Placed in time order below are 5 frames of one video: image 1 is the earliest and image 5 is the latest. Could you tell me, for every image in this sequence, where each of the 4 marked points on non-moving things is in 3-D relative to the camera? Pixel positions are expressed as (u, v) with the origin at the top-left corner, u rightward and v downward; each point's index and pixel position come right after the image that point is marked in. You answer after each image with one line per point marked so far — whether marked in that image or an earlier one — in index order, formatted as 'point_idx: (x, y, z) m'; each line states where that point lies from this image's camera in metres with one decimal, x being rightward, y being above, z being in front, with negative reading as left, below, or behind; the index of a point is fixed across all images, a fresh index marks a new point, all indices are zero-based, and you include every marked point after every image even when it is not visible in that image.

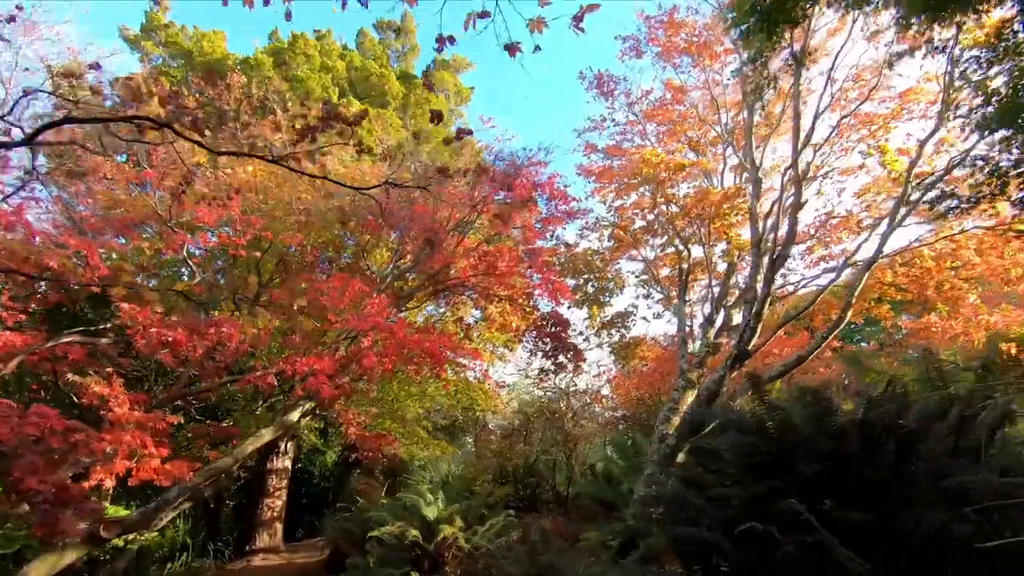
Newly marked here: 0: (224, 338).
0: (-4.0, -0.7, +7.5) m
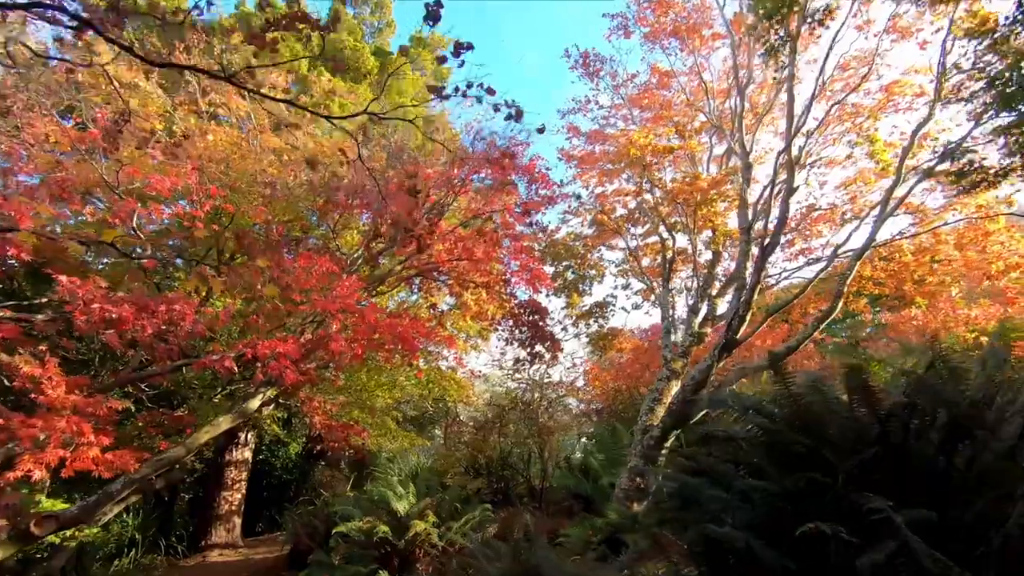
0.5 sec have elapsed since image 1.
0: (-4.3, -0.4, +6.9) m
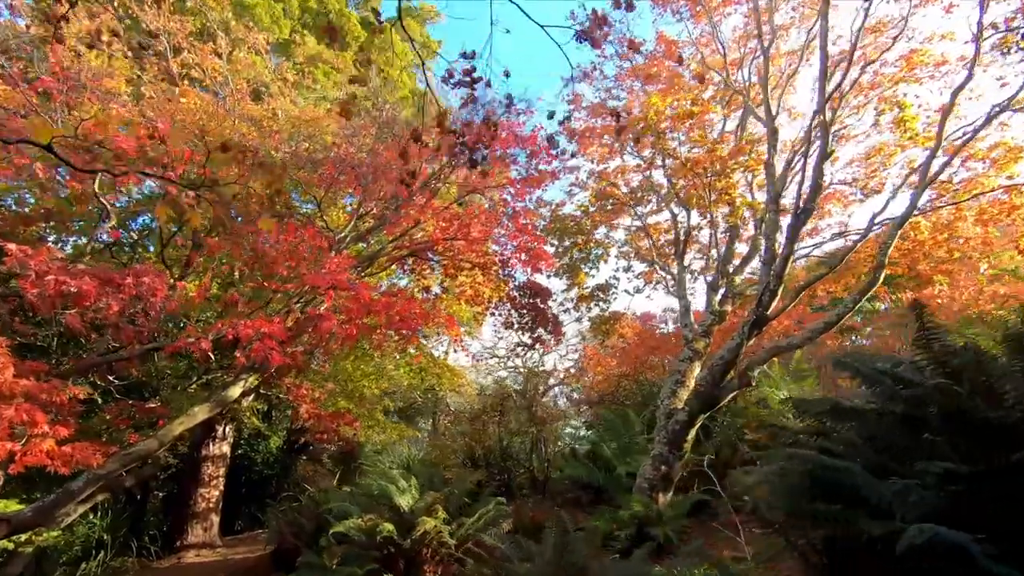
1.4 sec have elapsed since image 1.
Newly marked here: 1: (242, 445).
0: (-4.1, 0.0, +6.1) m
1: (-7.3, -4.3, +14.6) m
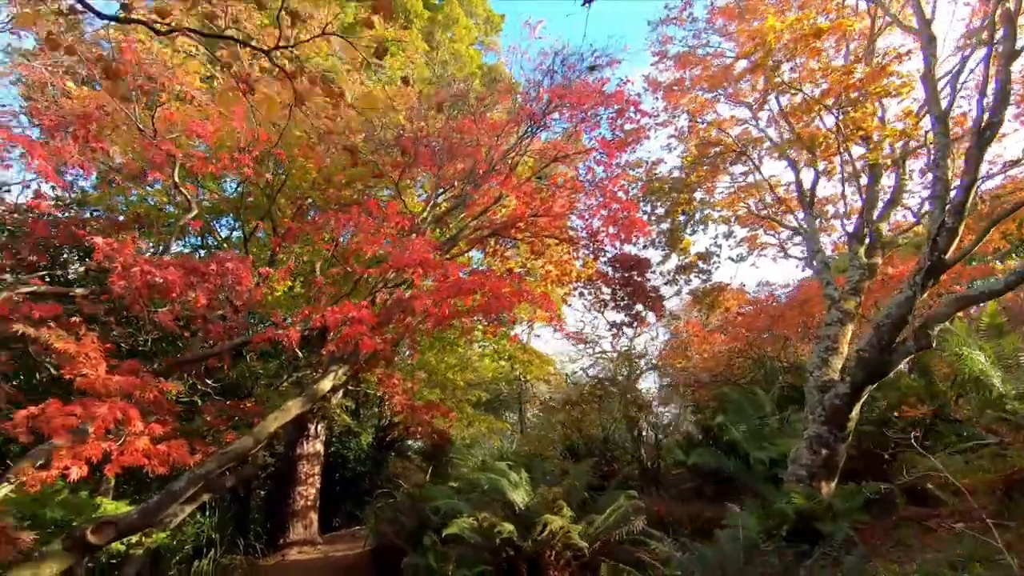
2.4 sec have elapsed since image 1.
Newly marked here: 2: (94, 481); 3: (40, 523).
0: (-3.0, +0.1, +5.8) m
1: (-4.8, -4.2, +14.7) m
2: (-5.5, -2.5, +7.1) m
3: (-5.2, -2.6, +6.0) m
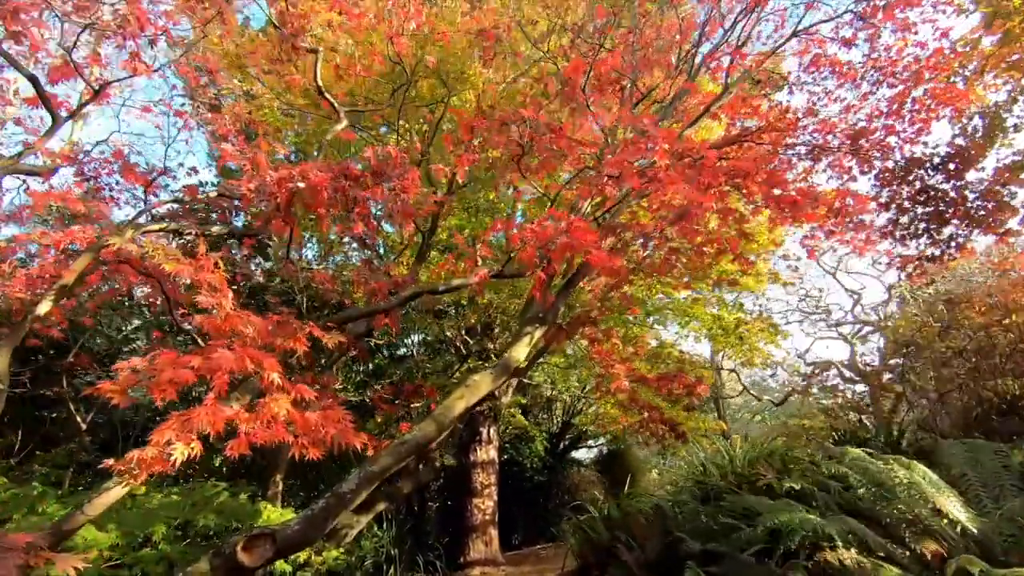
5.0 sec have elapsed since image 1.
0: (-0.9, +0.7, +4.1) m
1: (-0.1, -3.9, +13.0) m
2: (-2.8, -2.1, +5.9) m
3: (-2.8, -2.2, +4.8) m
